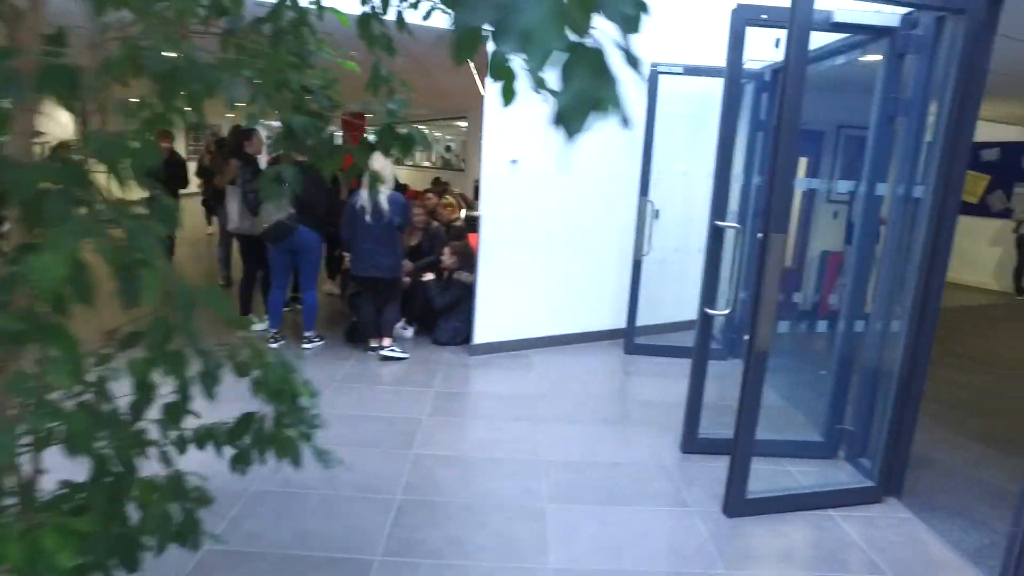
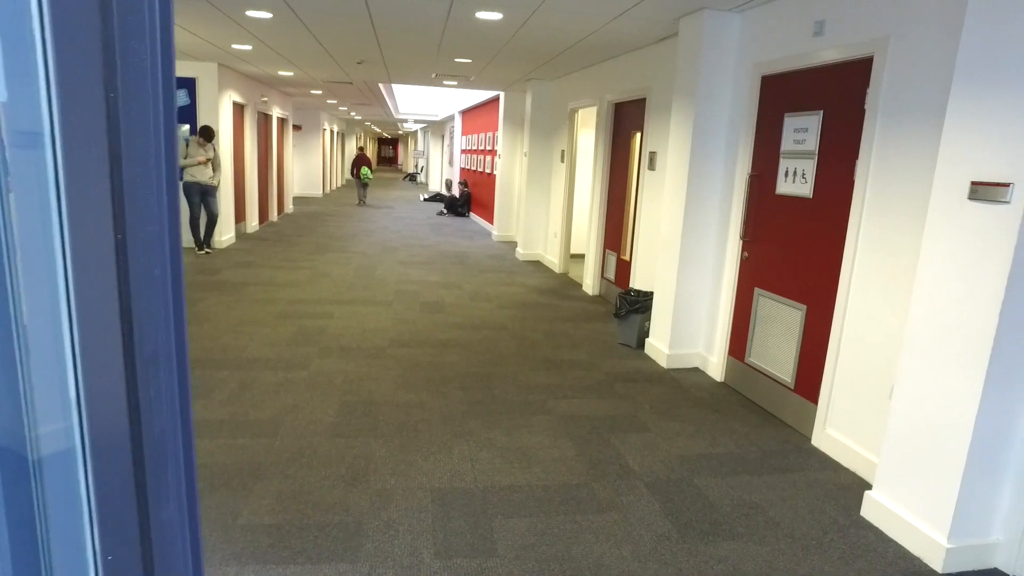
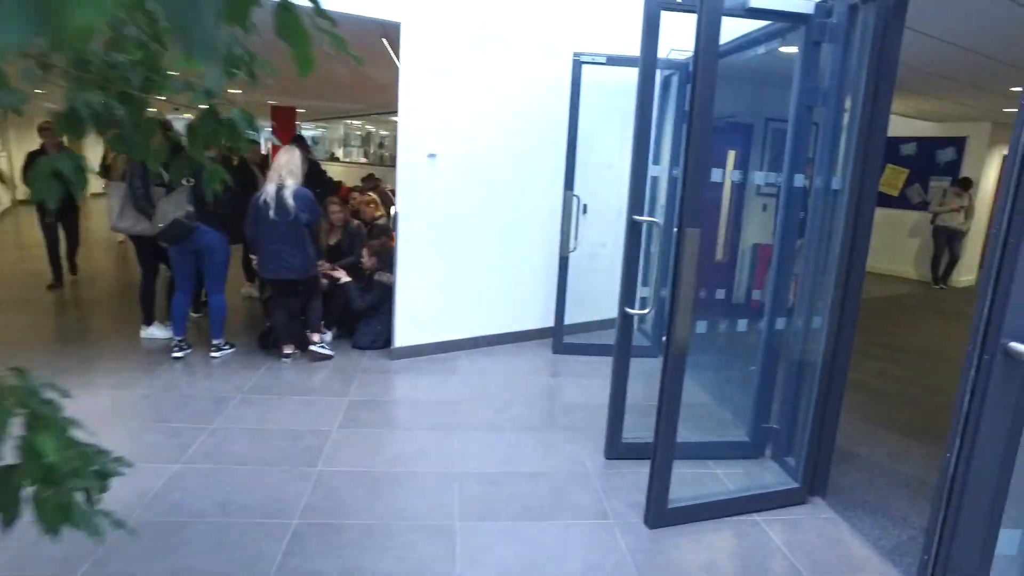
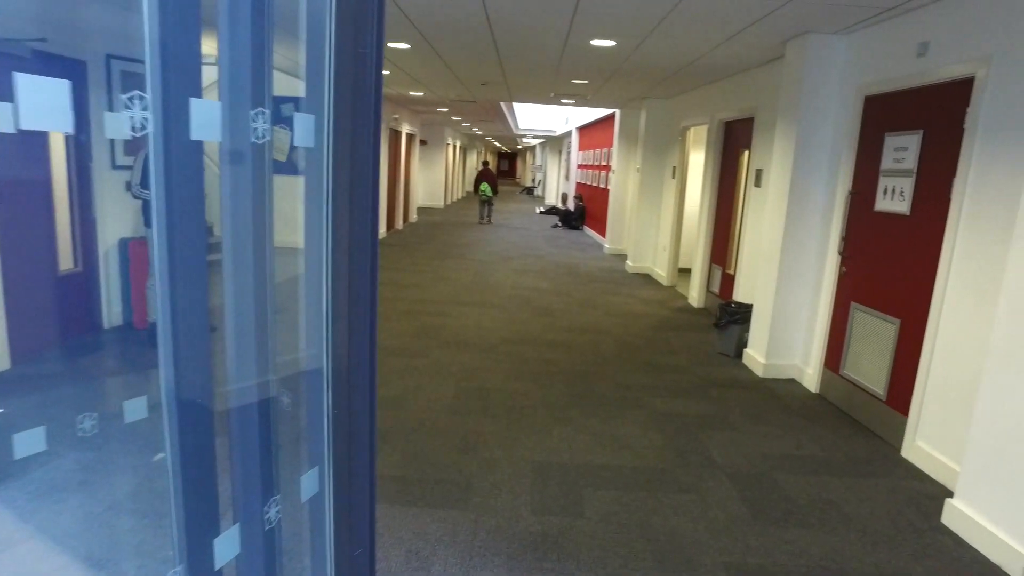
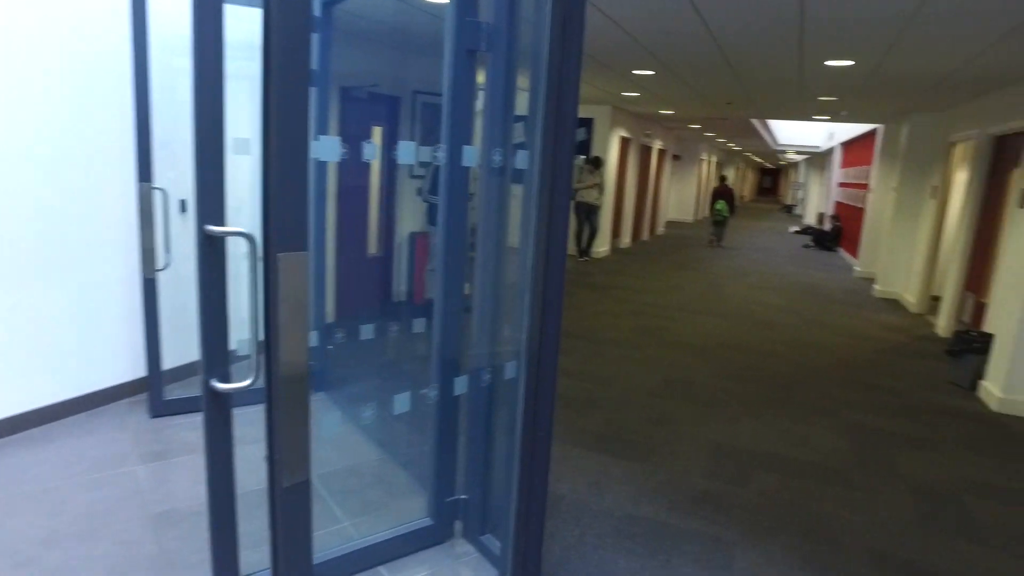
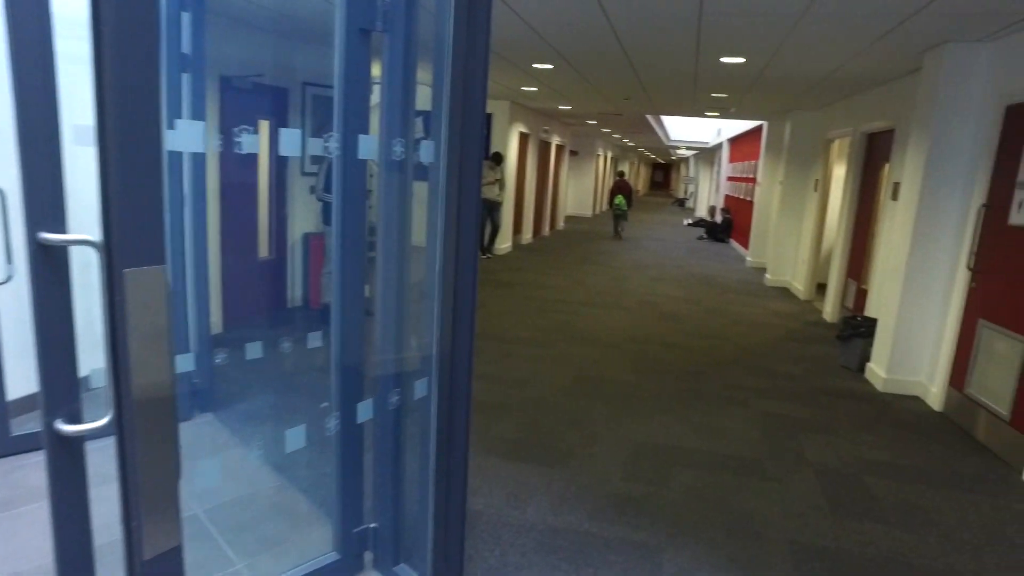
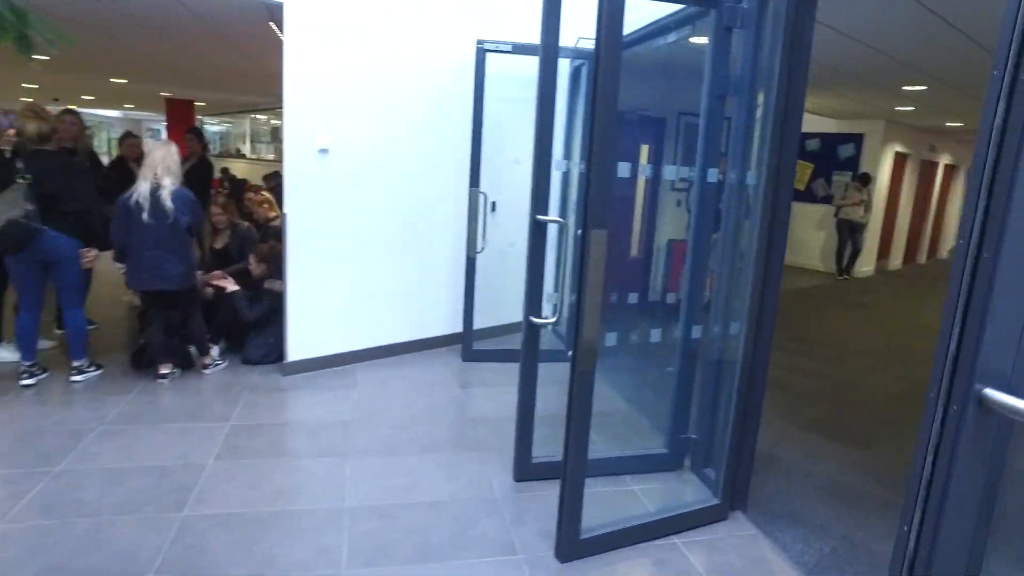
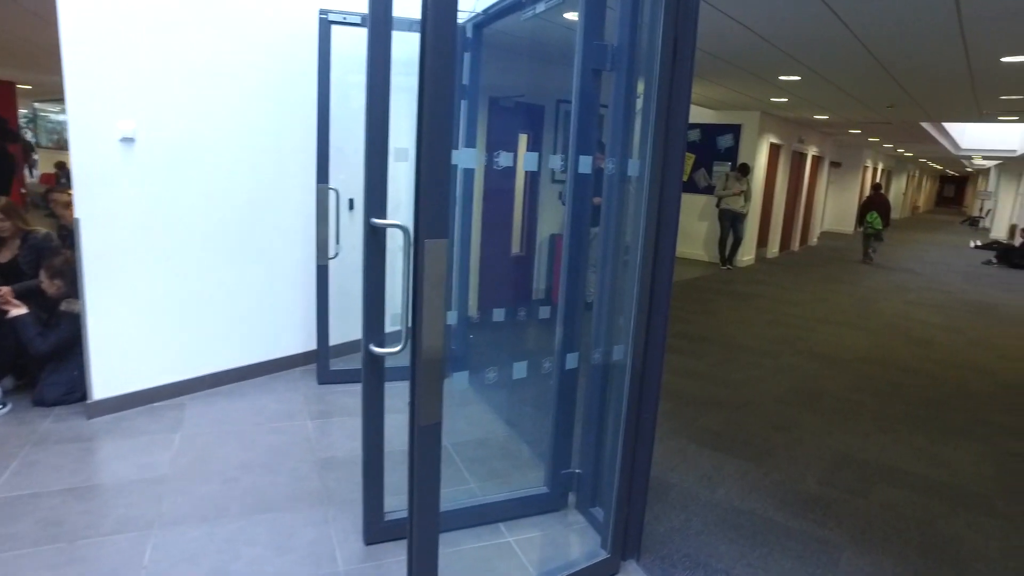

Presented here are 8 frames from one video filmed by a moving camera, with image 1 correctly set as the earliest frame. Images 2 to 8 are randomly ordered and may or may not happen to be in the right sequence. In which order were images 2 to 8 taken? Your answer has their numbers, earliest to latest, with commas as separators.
3, 7, 8, 5, 6, 4, 2
